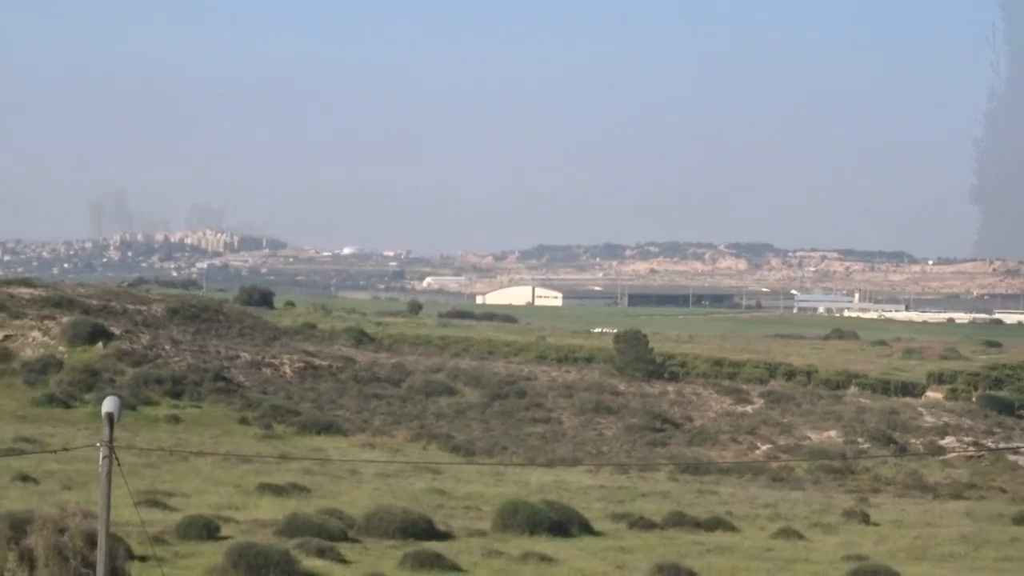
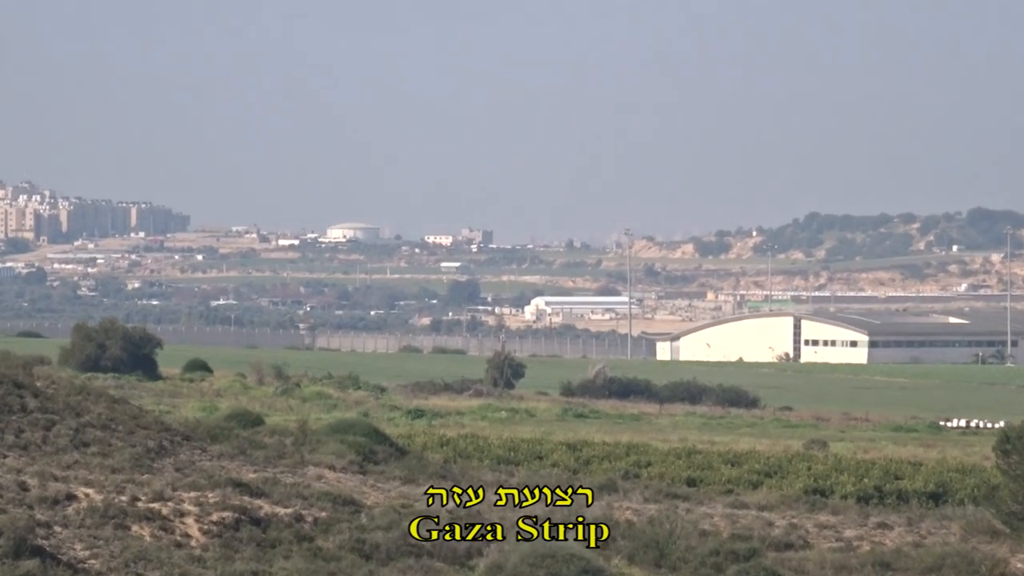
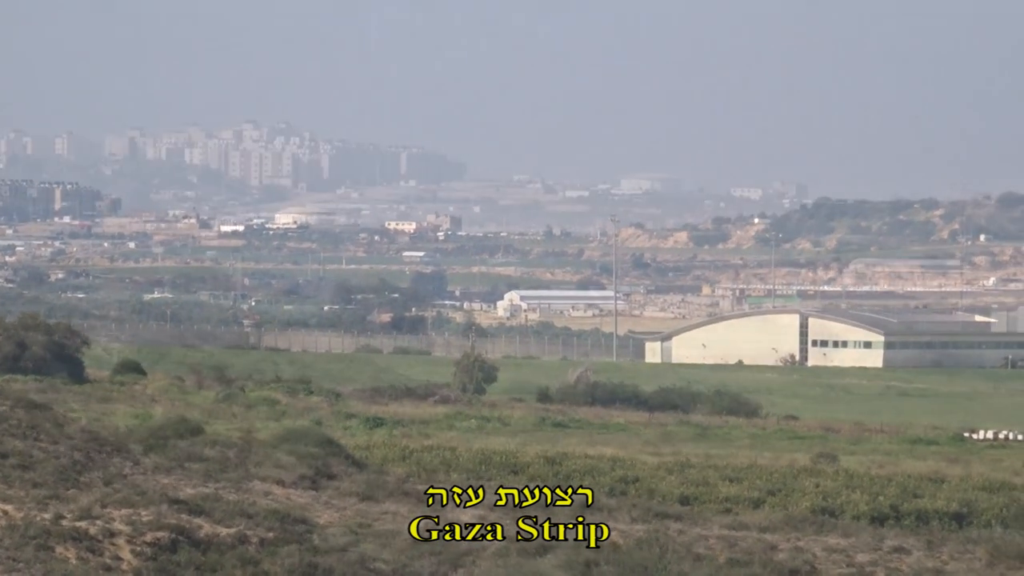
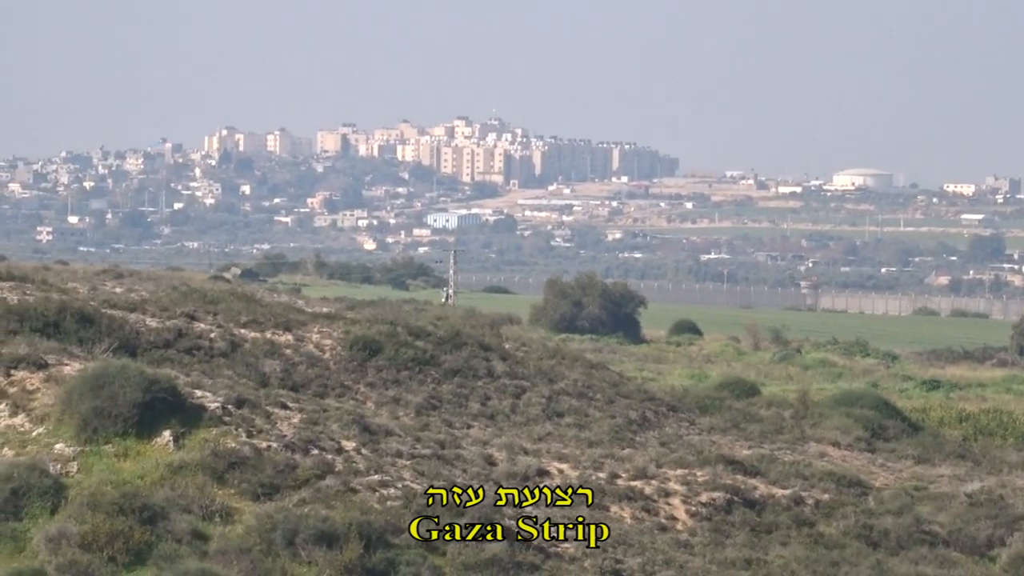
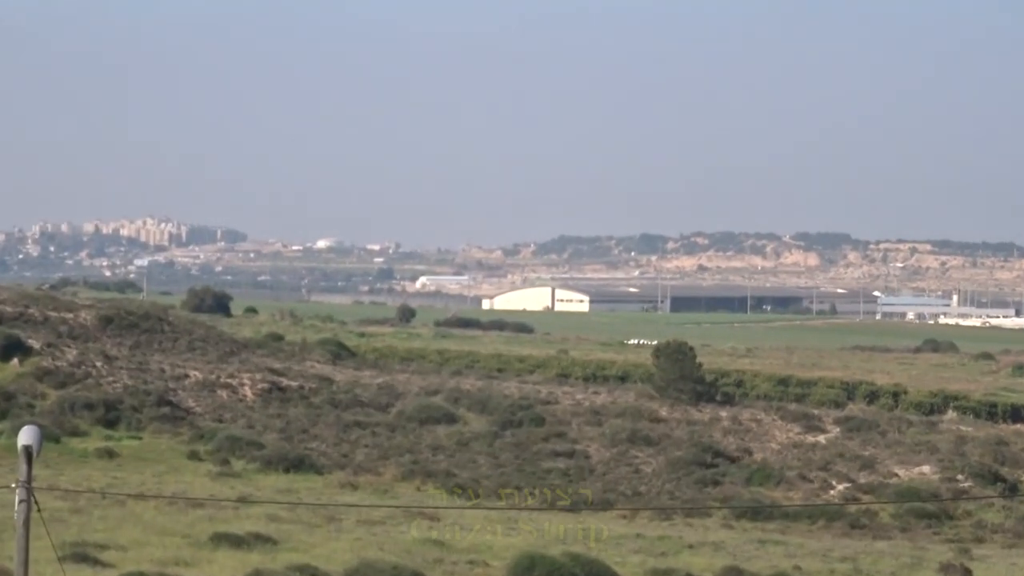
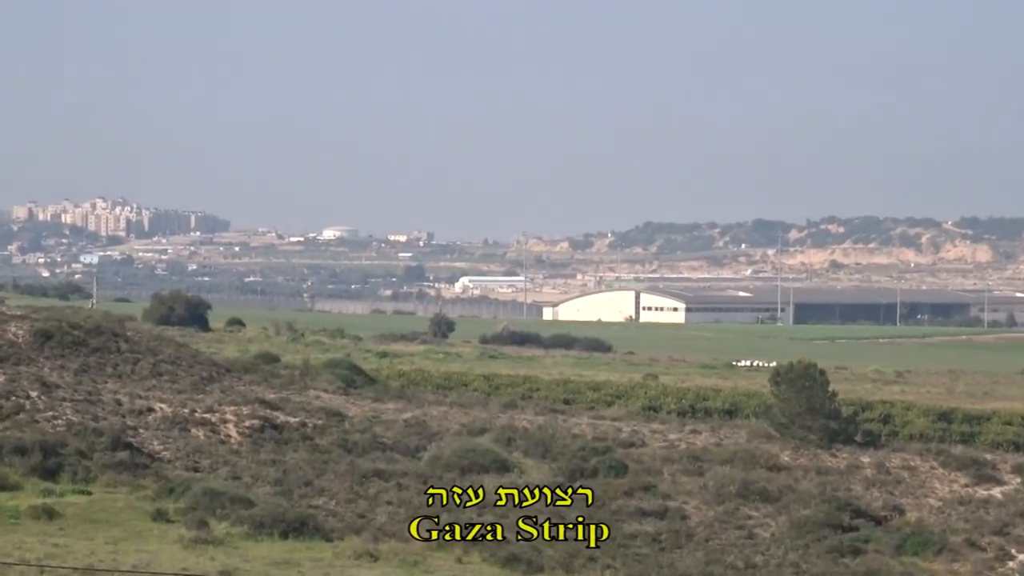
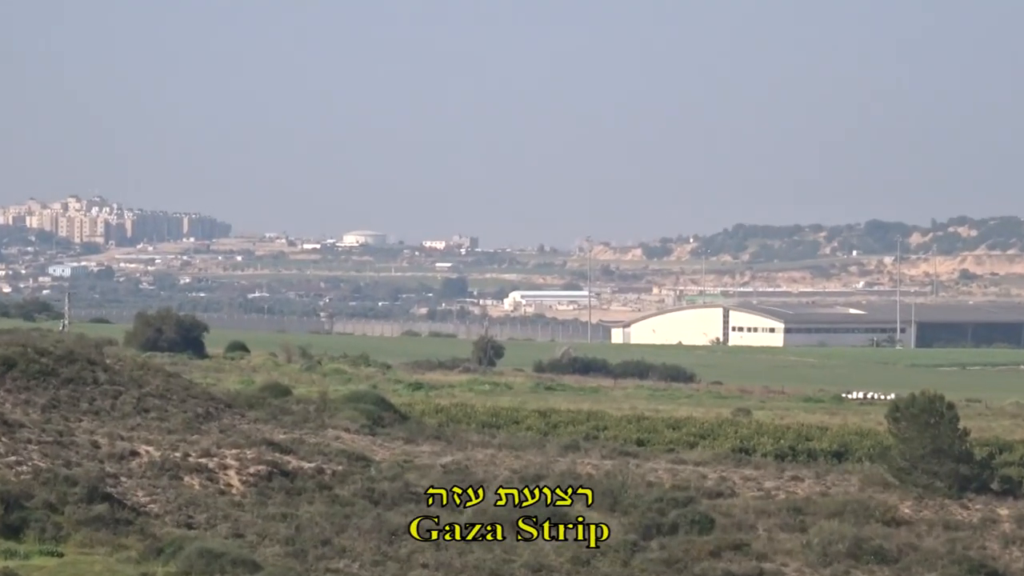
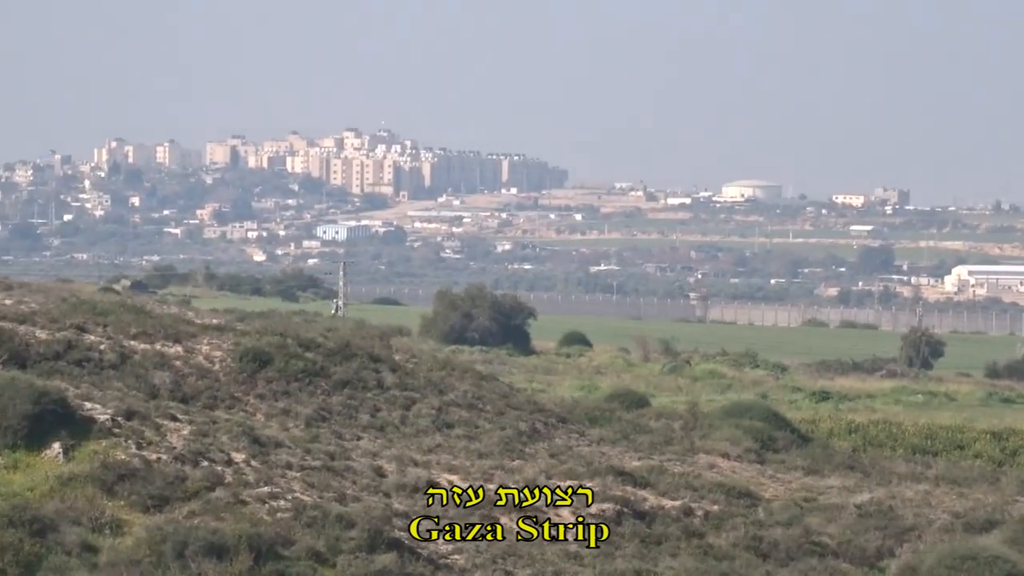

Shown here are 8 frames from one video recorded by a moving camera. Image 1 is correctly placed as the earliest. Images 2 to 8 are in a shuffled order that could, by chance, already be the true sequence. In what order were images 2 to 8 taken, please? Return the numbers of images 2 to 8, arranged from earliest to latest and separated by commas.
5, 6, 7, 2, 3, 8, 4
